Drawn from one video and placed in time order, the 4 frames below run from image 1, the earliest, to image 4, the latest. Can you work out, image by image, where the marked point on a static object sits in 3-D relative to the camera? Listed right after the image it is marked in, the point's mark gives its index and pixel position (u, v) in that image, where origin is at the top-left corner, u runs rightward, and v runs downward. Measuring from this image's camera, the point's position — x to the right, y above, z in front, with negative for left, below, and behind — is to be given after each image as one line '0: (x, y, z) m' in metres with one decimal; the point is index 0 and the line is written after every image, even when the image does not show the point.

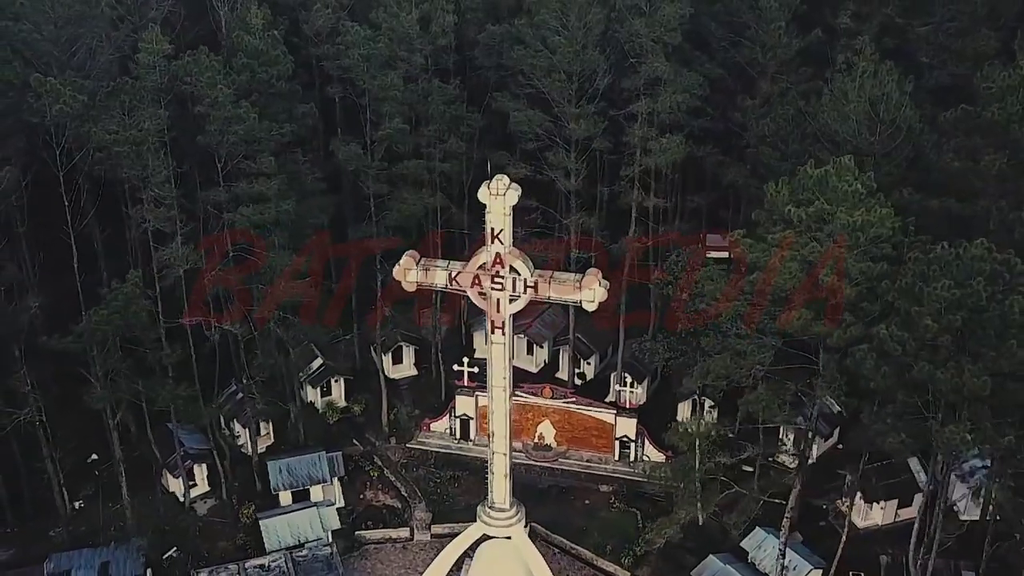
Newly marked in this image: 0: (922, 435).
0: (+5.5, -2.0, +14.9) m
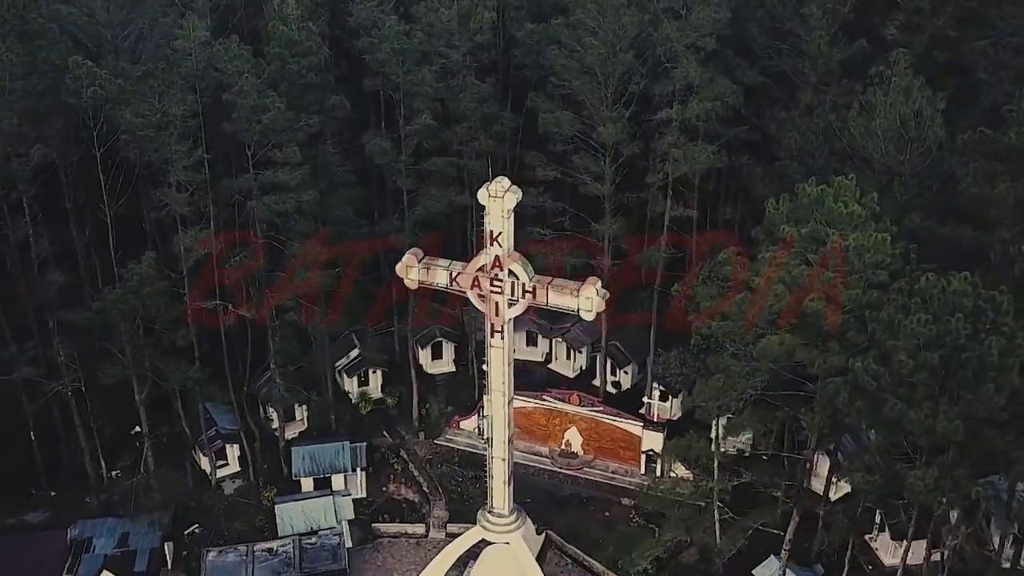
0: (+4.9, -2.4, +13.9) m
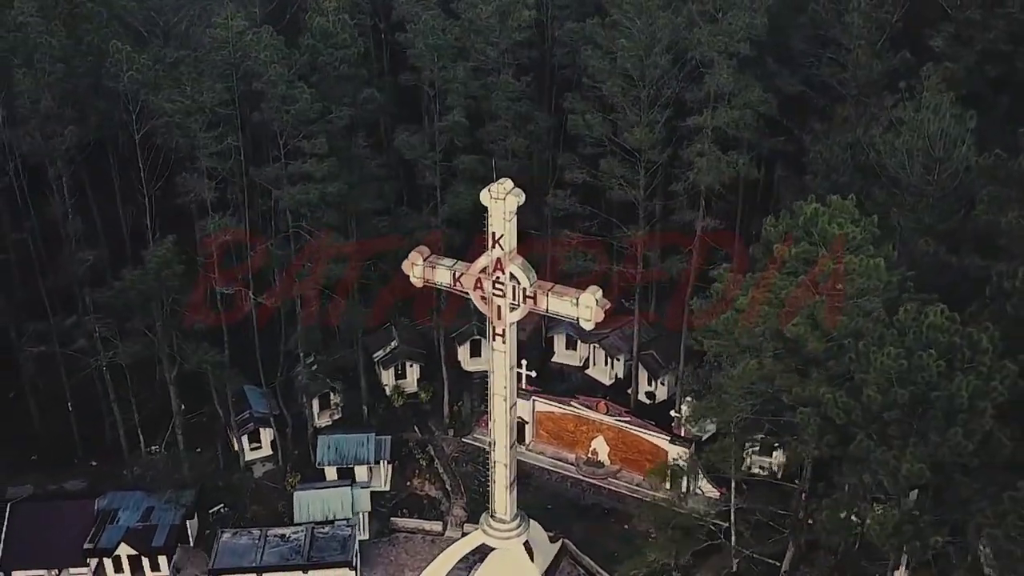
0: (+4.3, -2.8, +13.1) m
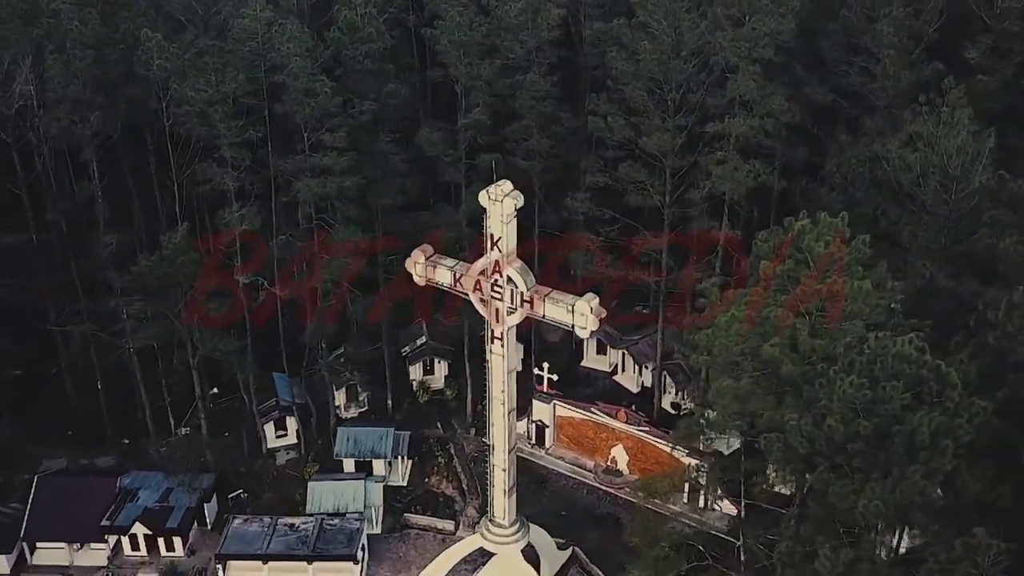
0: (+3.6, -3.0, +12.5) m
